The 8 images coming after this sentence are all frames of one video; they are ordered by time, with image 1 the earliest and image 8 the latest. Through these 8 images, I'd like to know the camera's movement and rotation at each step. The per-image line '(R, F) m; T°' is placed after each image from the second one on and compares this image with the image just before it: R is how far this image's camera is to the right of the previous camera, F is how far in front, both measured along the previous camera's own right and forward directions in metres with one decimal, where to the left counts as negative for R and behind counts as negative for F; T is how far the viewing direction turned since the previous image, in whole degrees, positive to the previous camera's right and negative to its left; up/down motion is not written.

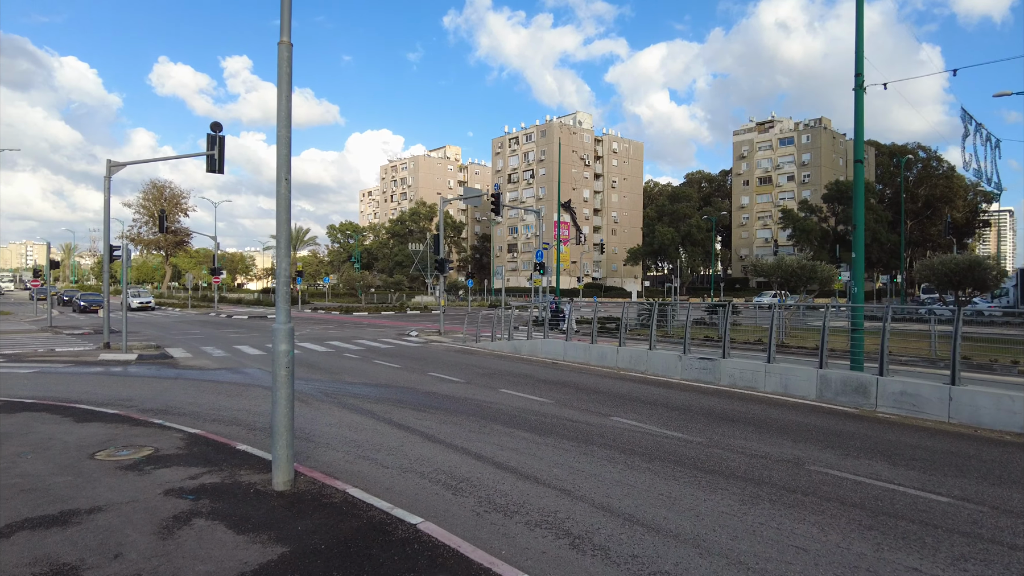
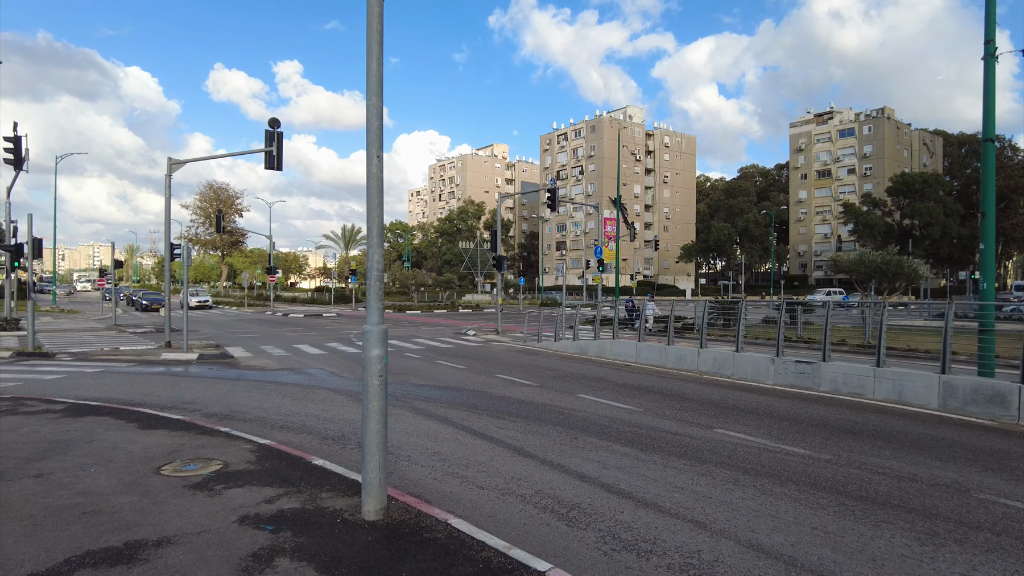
(-0.6, +0.8) m; -4°
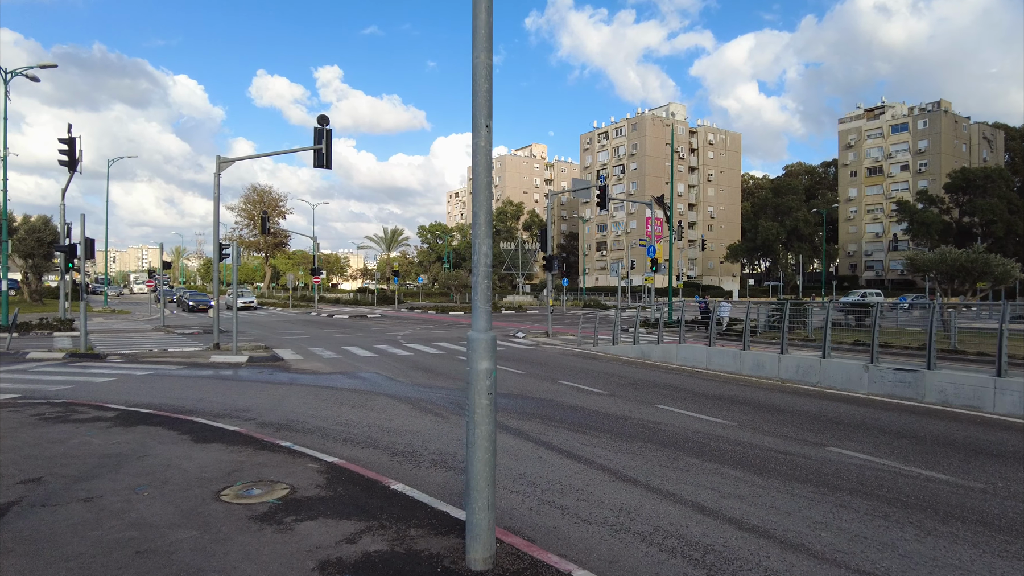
(-0.6, +0.8) m; -3°
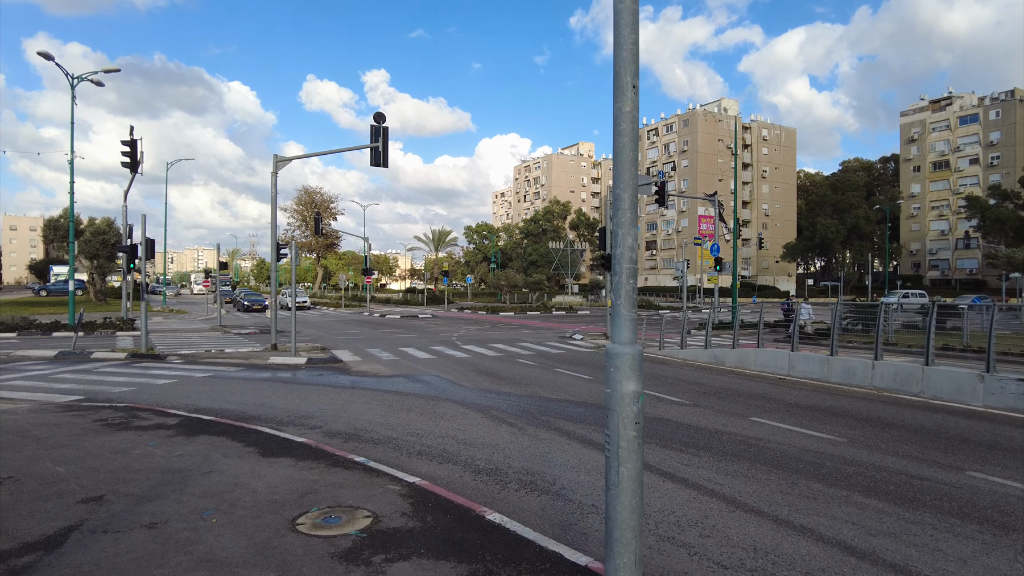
(-0.5, +0.7) m; -4°
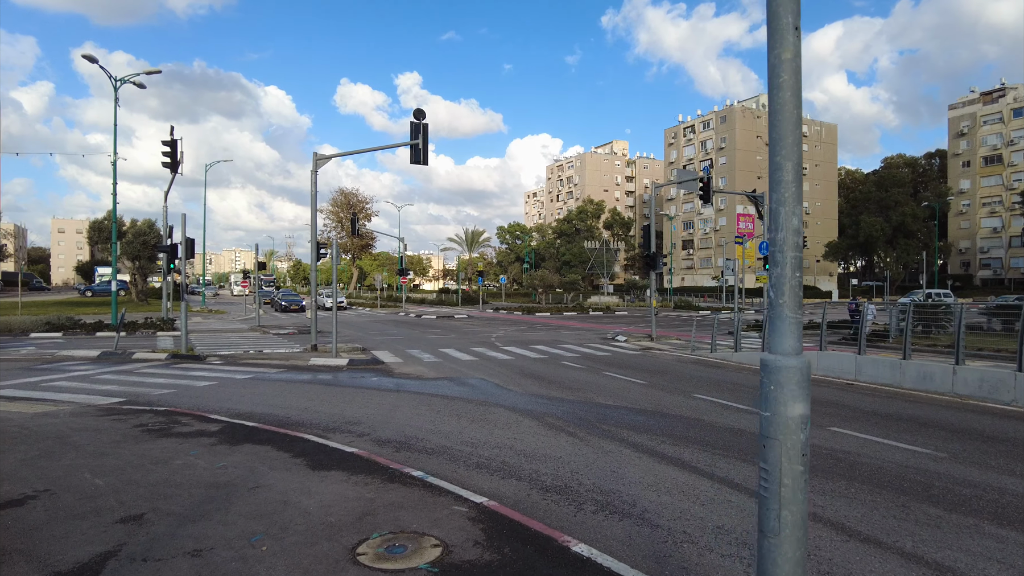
(-0.3, +0.6) m; -3°
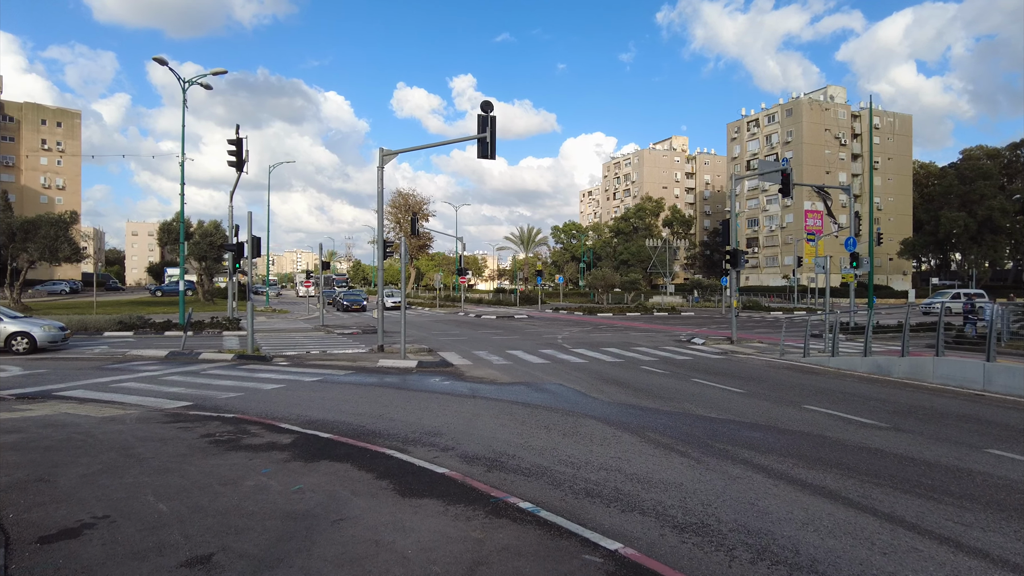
(-0.5, +0.9) m; -5°
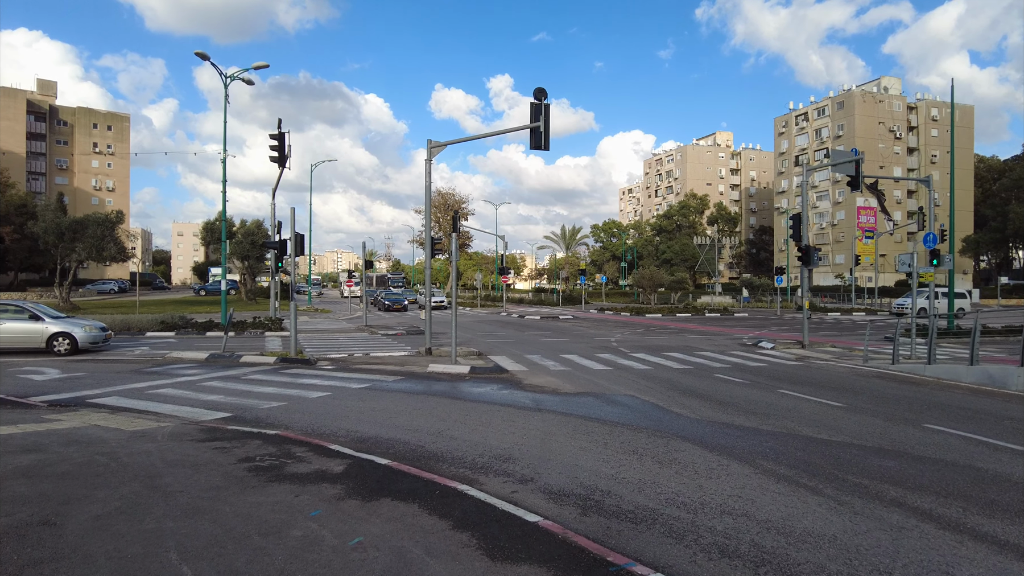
(-0.5, +1.2) m; -3°
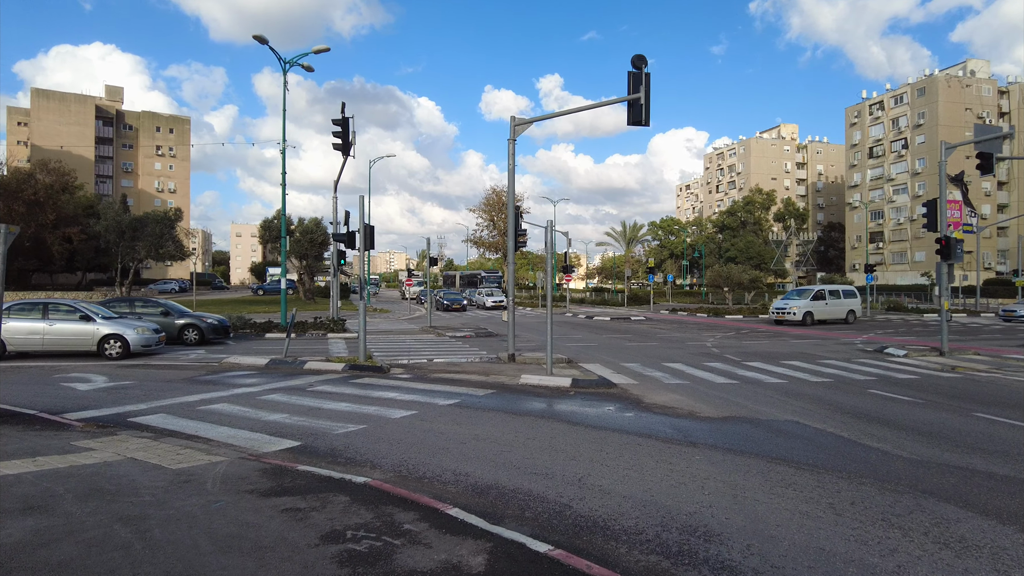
(-1.1, +2.1) m; -4°
